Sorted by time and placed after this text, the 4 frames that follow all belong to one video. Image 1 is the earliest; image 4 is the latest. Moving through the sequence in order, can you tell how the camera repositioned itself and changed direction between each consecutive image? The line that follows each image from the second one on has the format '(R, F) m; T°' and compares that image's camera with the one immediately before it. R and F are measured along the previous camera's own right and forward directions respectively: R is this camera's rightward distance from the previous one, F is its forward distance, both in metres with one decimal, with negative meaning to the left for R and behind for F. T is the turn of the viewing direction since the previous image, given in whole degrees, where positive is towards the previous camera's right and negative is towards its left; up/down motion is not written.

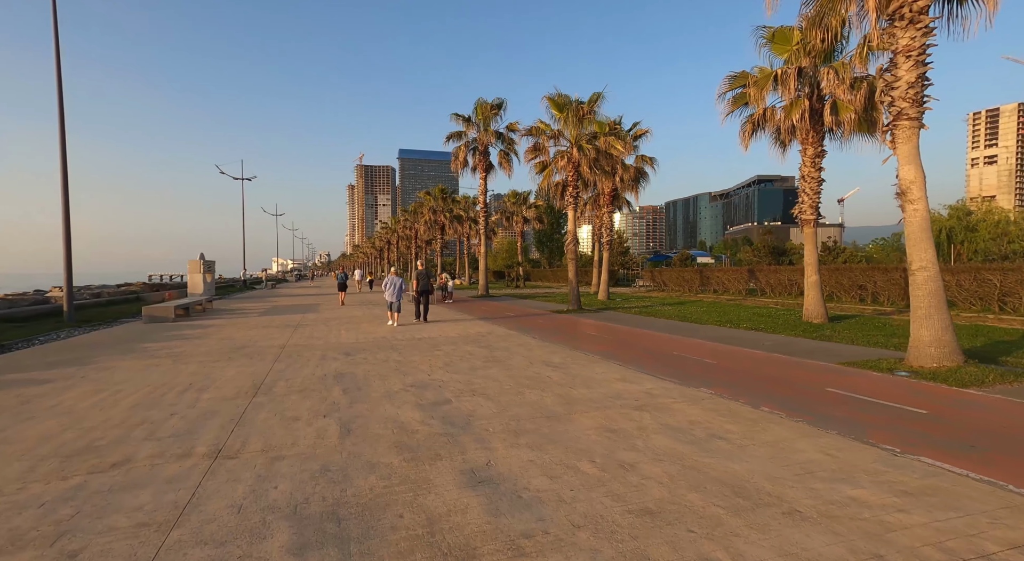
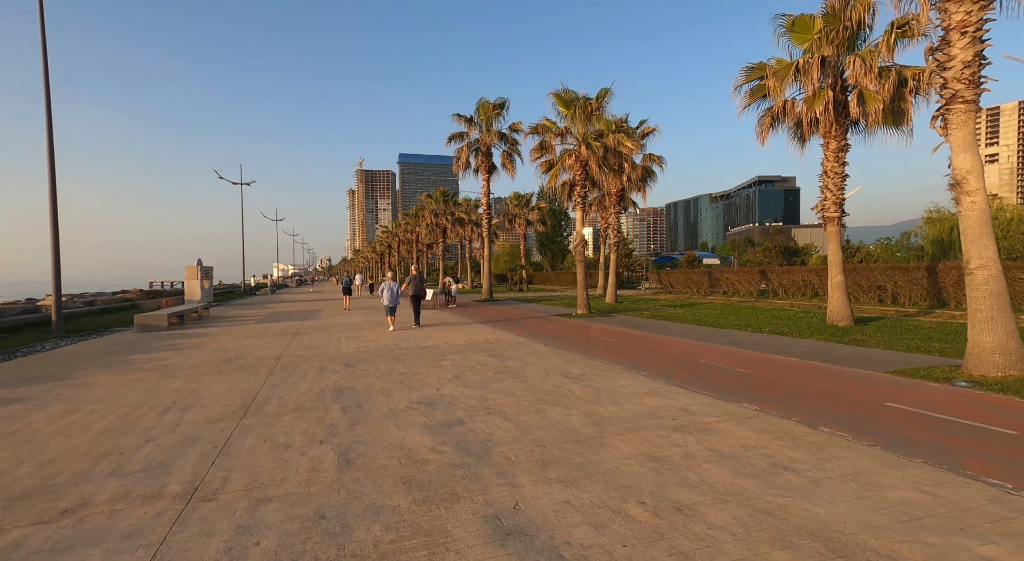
(-0.2, +0.8) m; 0°
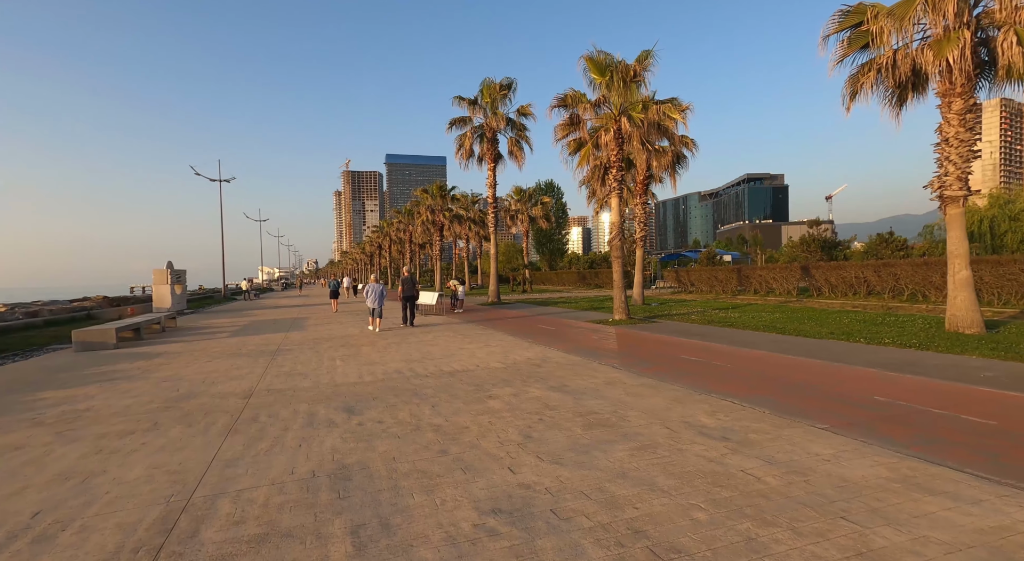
(-1.2, +3.5) m; +1°
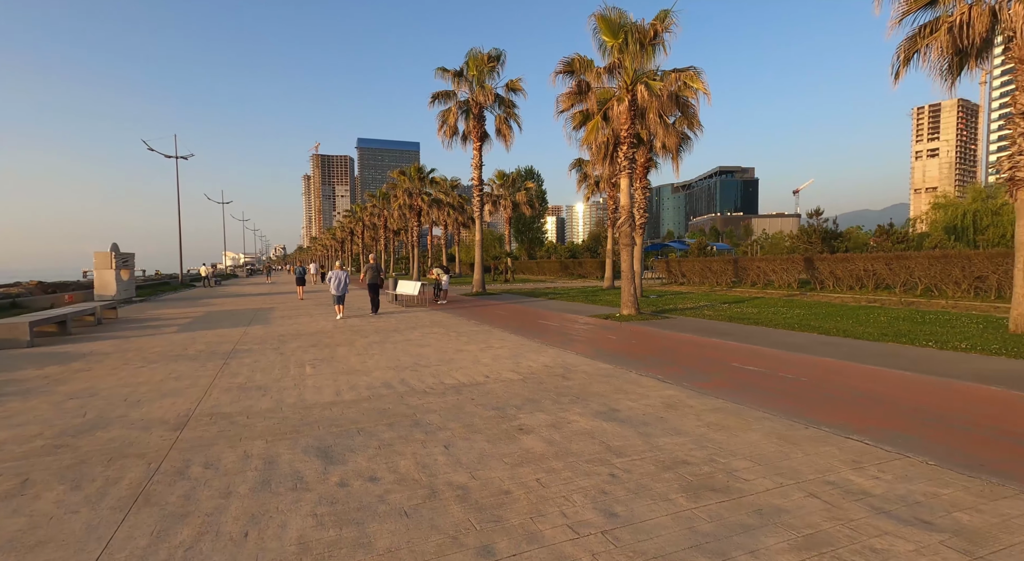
(-0.7, +2.2) m; +3°
